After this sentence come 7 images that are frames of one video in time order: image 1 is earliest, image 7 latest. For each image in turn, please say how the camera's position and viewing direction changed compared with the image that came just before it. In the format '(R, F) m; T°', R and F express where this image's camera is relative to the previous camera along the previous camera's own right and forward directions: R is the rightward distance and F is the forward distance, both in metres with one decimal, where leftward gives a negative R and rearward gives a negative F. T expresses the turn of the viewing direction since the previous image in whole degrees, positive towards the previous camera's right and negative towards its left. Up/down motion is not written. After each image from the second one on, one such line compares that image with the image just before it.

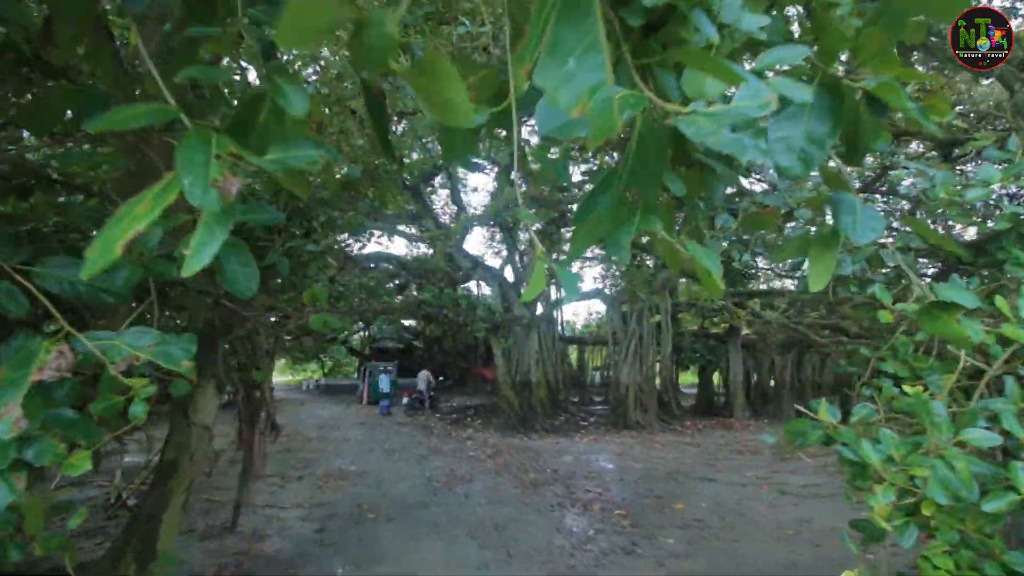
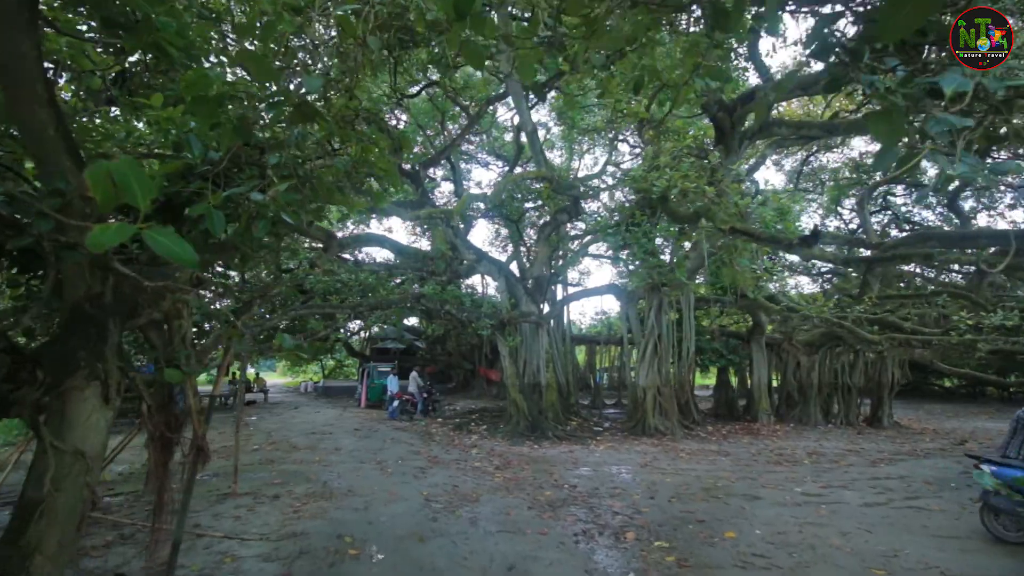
(-0.1, +0.9) m; 0°
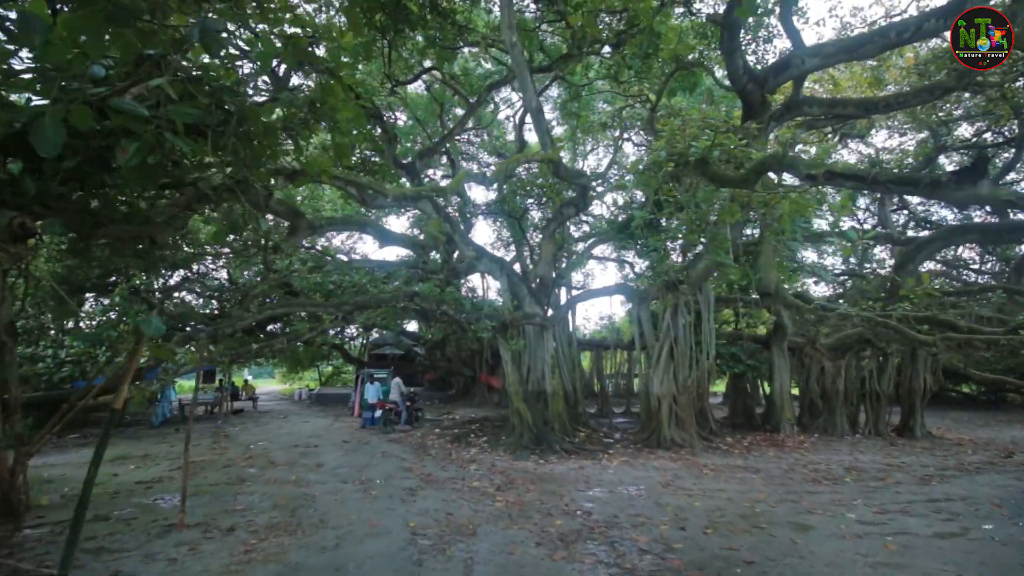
(0.0, +0.9) m; 0°
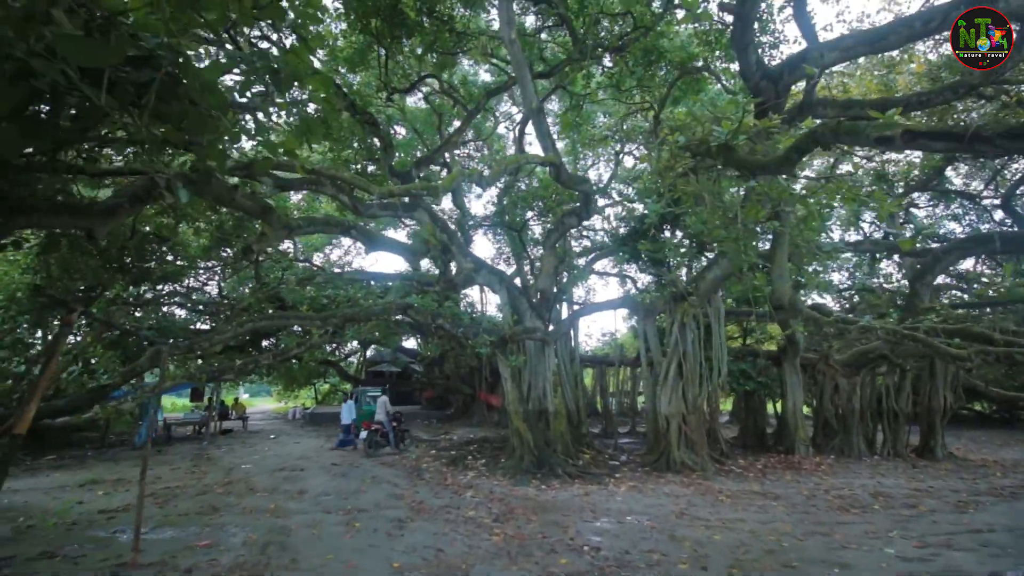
(0.0, +0.5) m; 0°
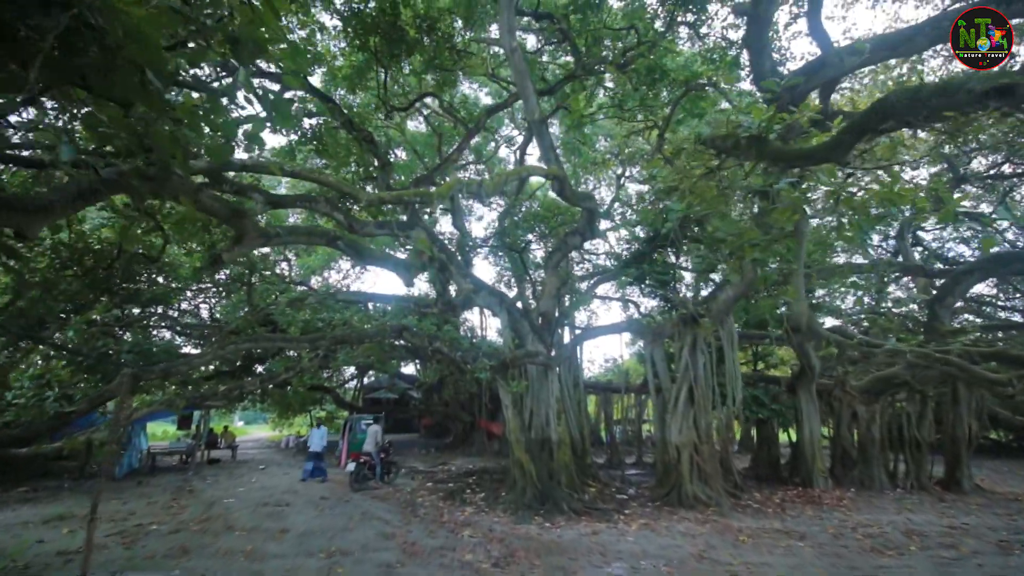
(0.0, +0.5) m; 0°
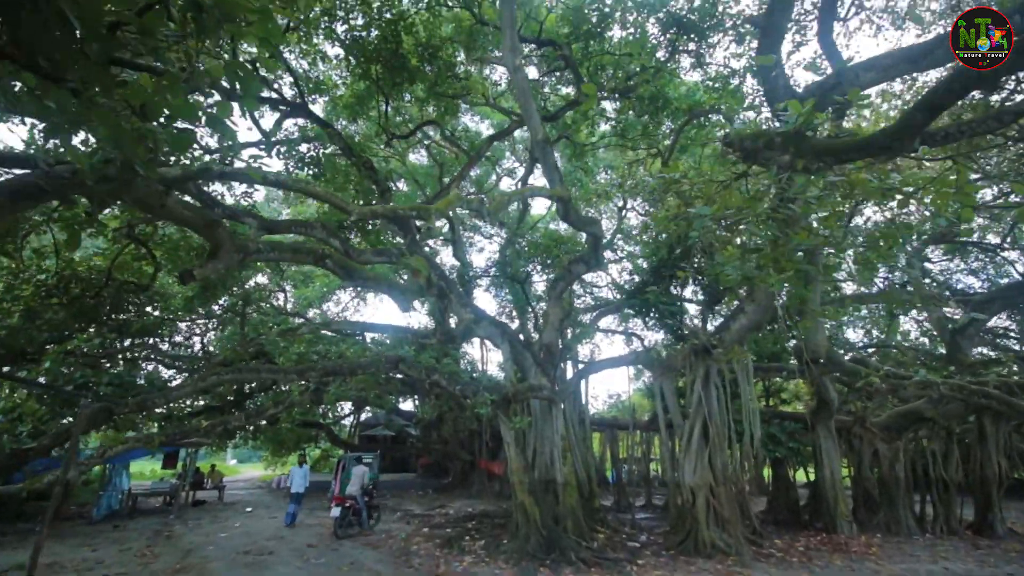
(0.0, +0.5) m; 0°
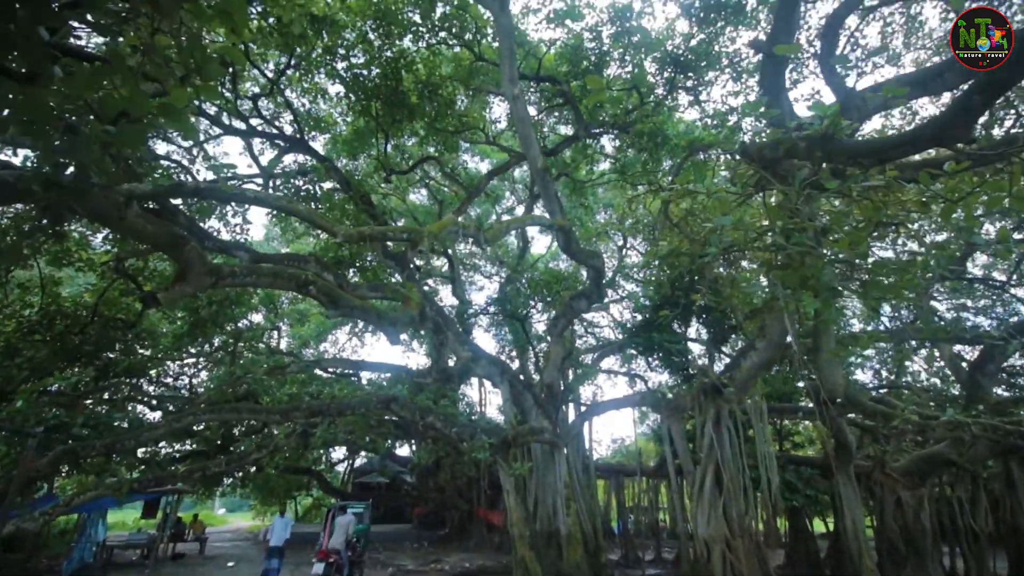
(0.0, +0.5) m; 0°
